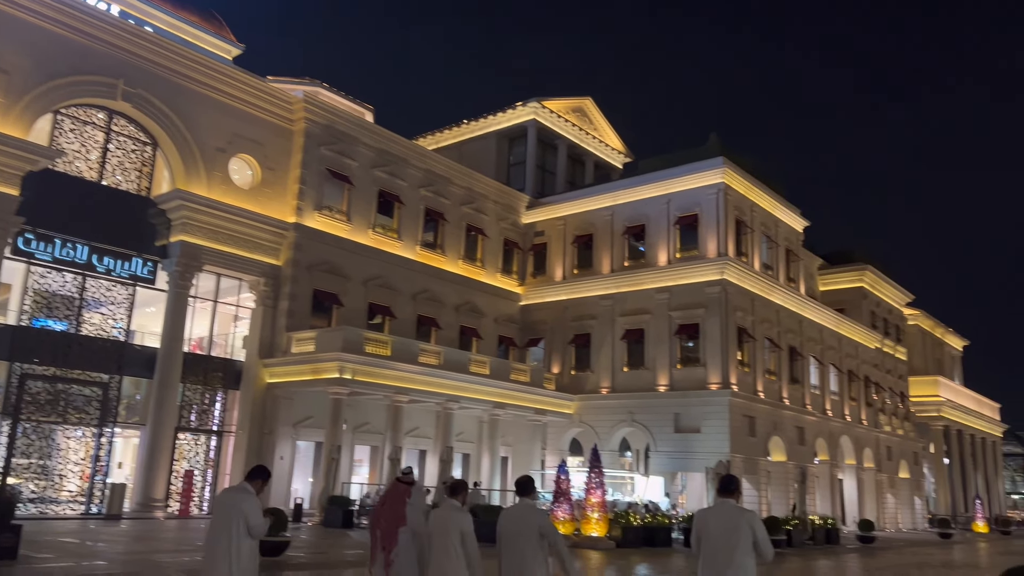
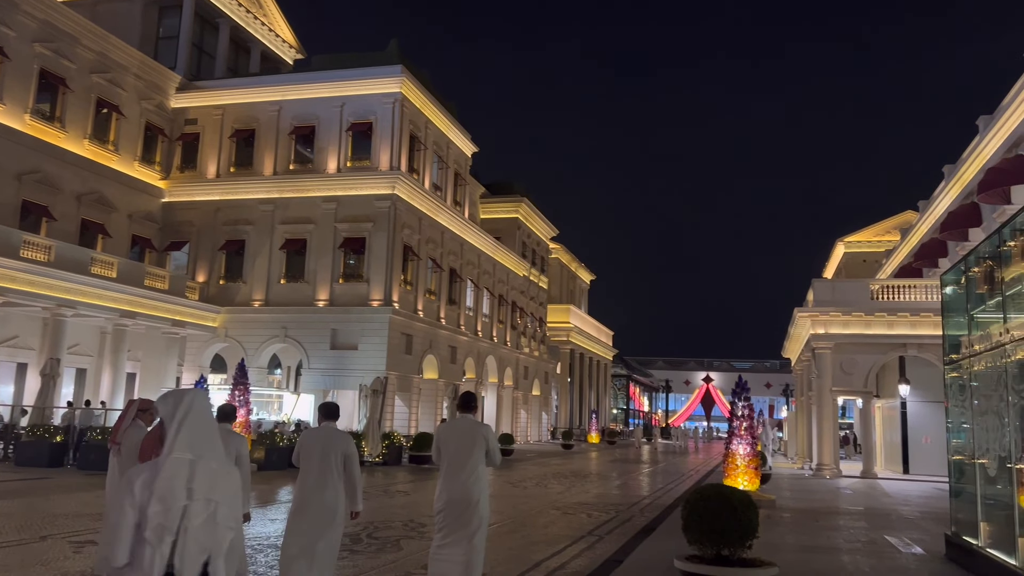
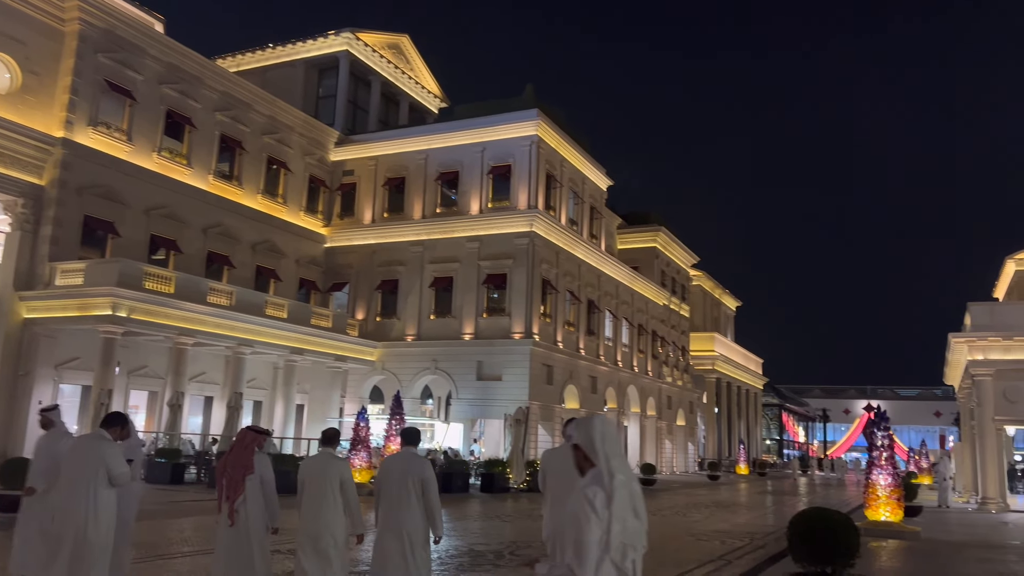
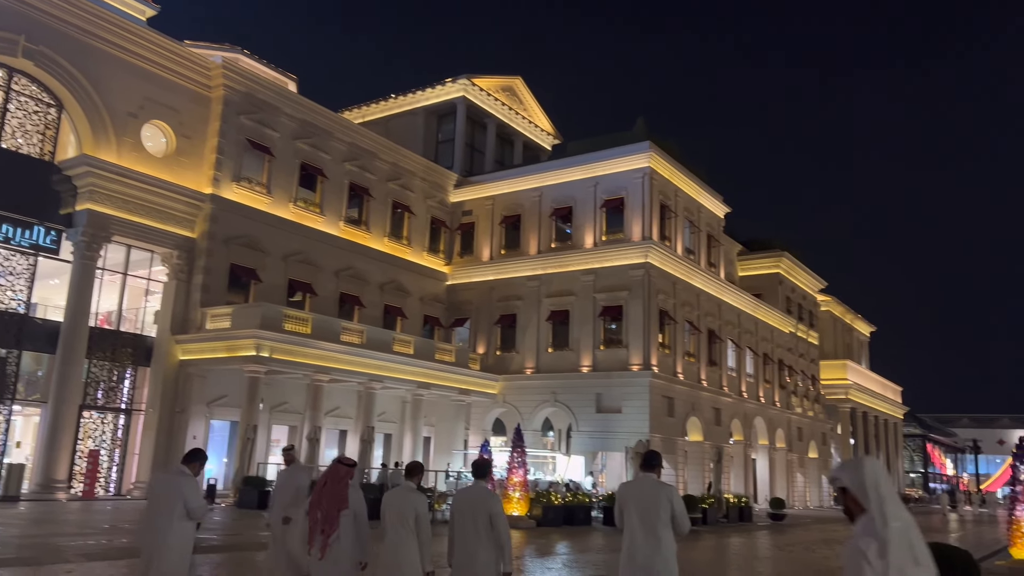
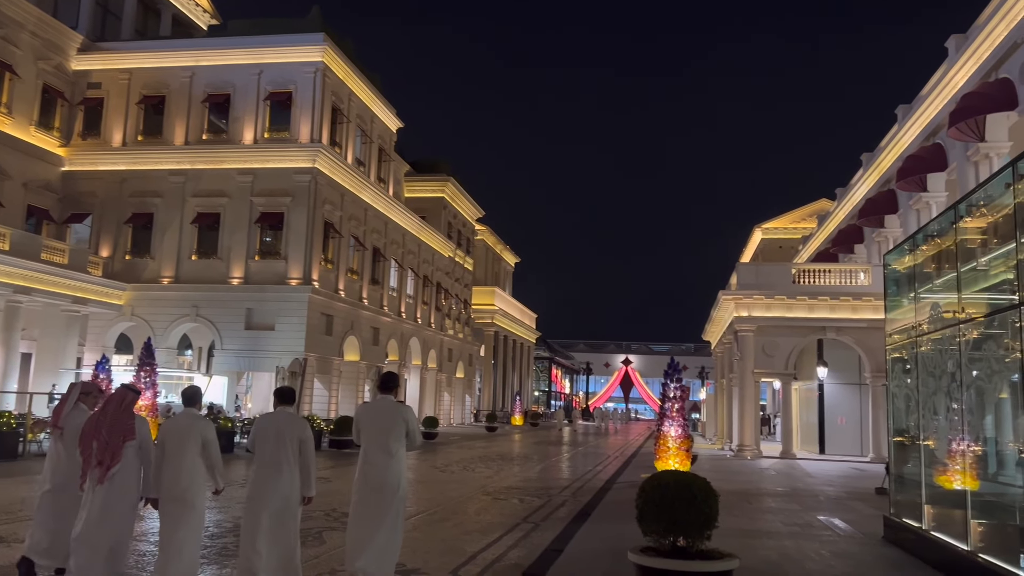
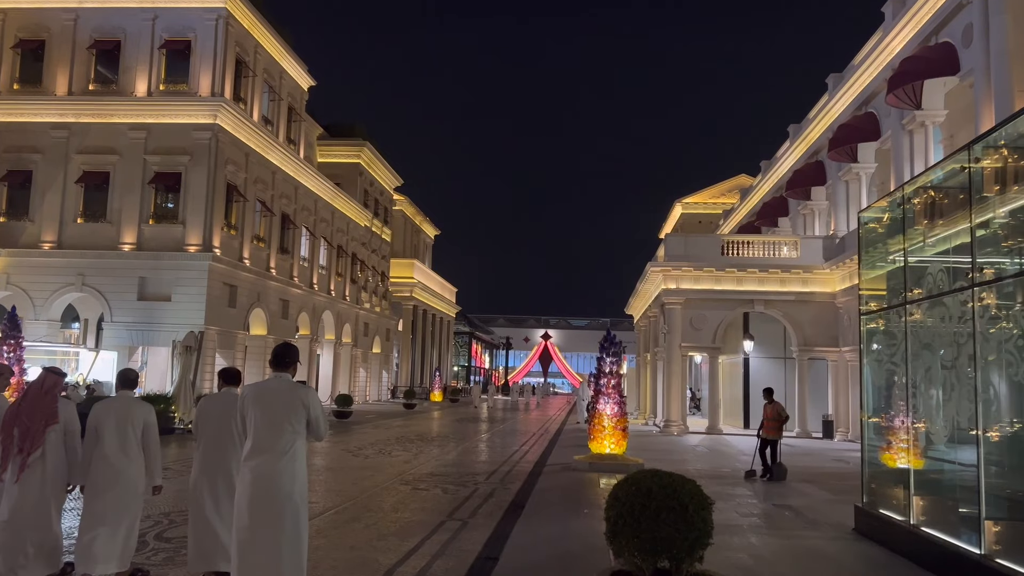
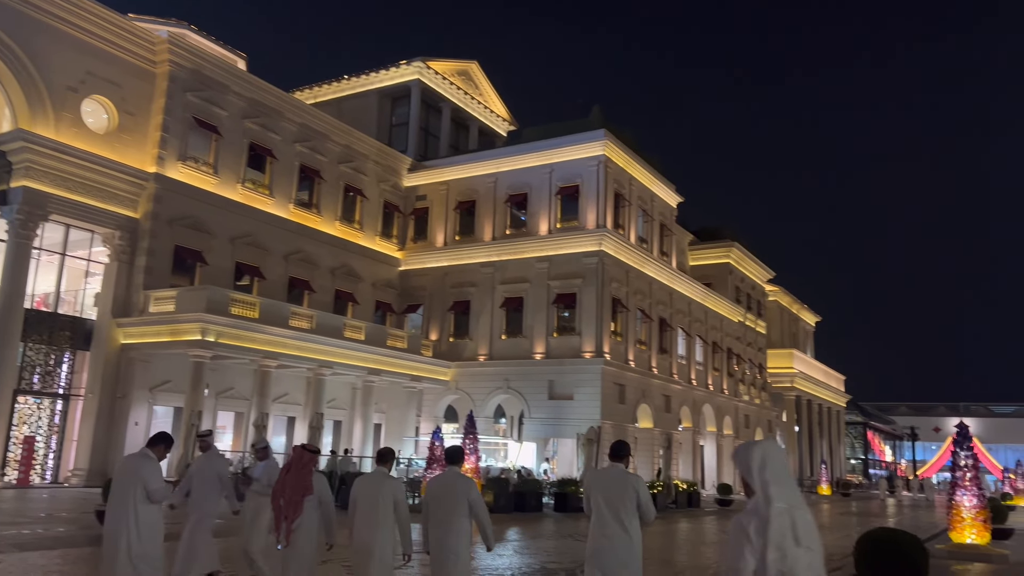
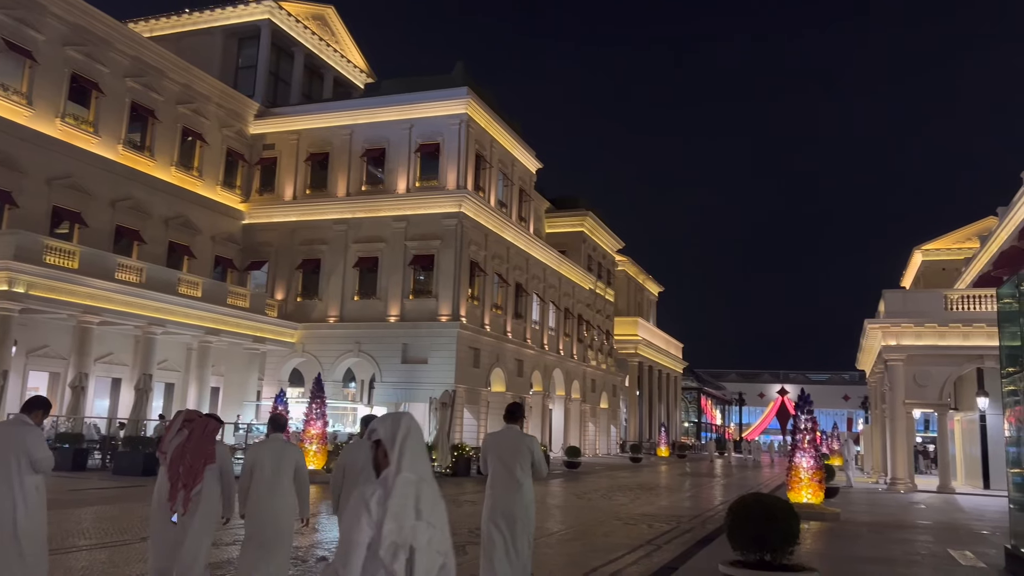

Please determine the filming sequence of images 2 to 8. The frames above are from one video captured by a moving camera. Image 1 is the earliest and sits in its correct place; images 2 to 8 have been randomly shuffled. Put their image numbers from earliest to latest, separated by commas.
4, 7, 3, 8, 2, 5, 6
